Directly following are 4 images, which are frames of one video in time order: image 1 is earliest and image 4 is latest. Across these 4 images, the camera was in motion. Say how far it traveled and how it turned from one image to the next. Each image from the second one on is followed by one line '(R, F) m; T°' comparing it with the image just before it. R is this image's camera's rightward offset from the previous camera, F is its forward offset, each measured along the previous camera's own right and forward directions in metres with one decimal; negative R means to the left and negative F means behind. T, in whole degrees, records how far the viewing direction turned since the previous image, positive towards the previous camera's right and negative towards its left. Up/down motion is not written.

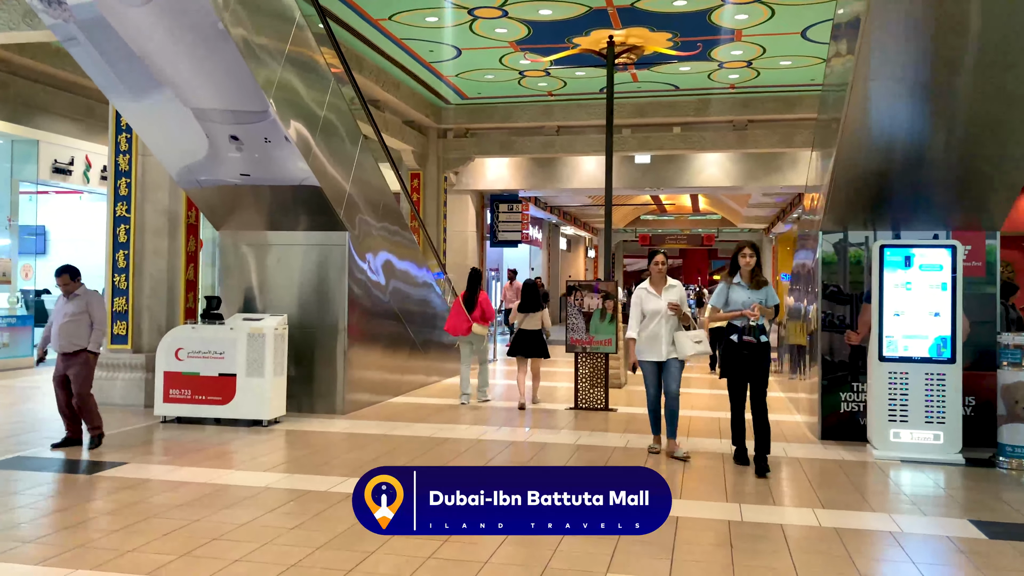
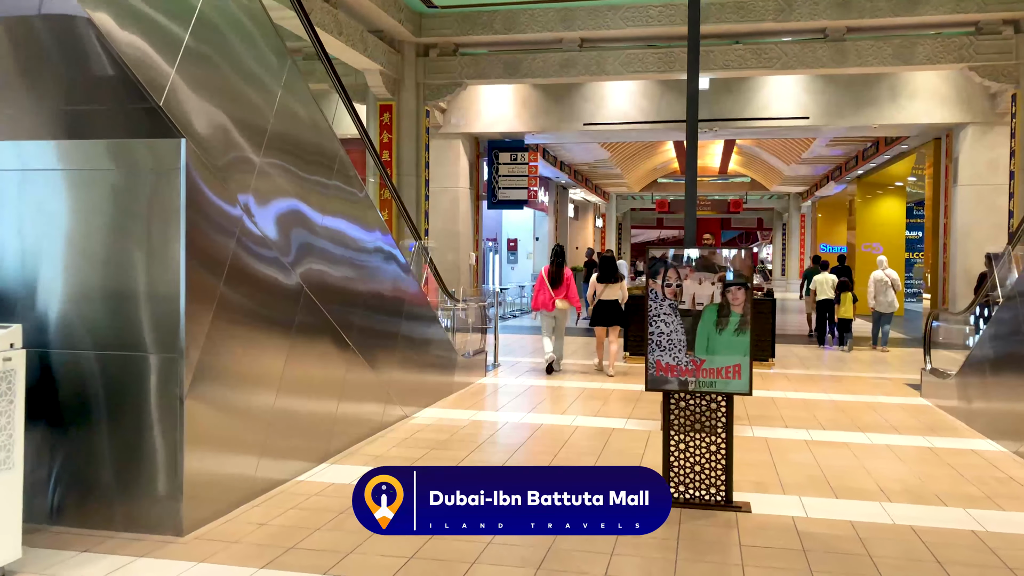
(-0.1, +3.5) m; 0°
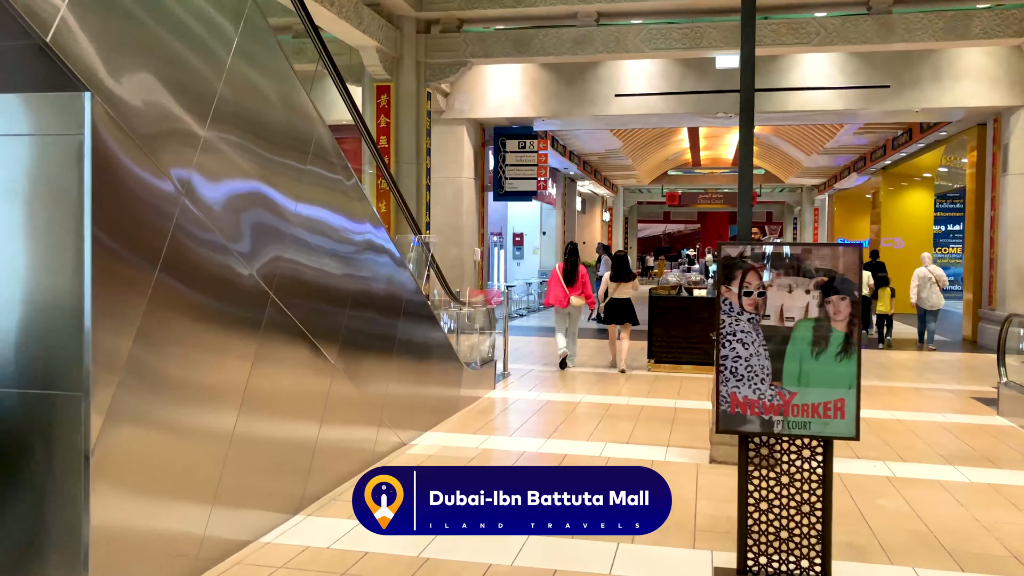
(-0.1, +0.9) m; 0°
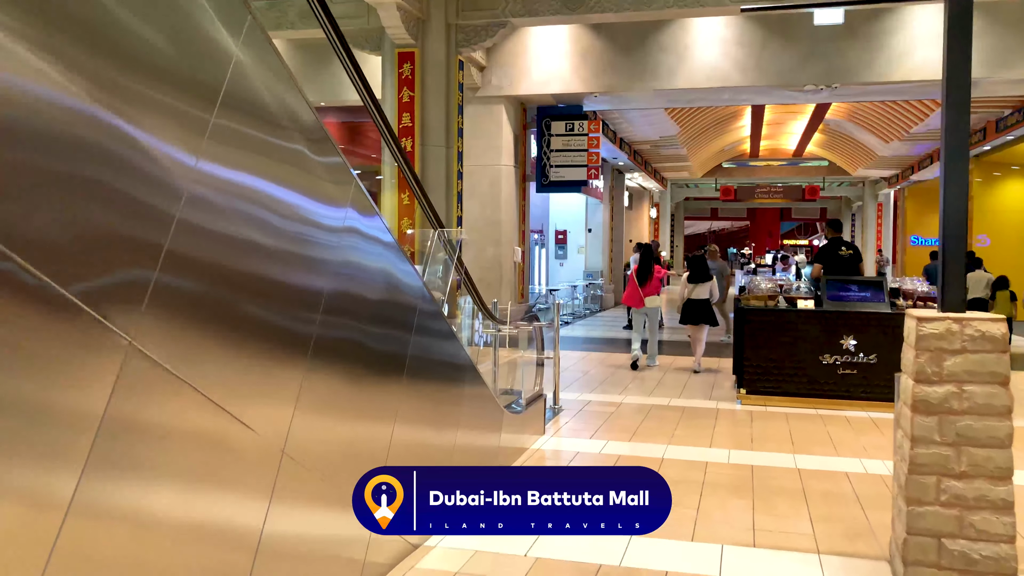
(-0.1, +1.5) m; -3°
